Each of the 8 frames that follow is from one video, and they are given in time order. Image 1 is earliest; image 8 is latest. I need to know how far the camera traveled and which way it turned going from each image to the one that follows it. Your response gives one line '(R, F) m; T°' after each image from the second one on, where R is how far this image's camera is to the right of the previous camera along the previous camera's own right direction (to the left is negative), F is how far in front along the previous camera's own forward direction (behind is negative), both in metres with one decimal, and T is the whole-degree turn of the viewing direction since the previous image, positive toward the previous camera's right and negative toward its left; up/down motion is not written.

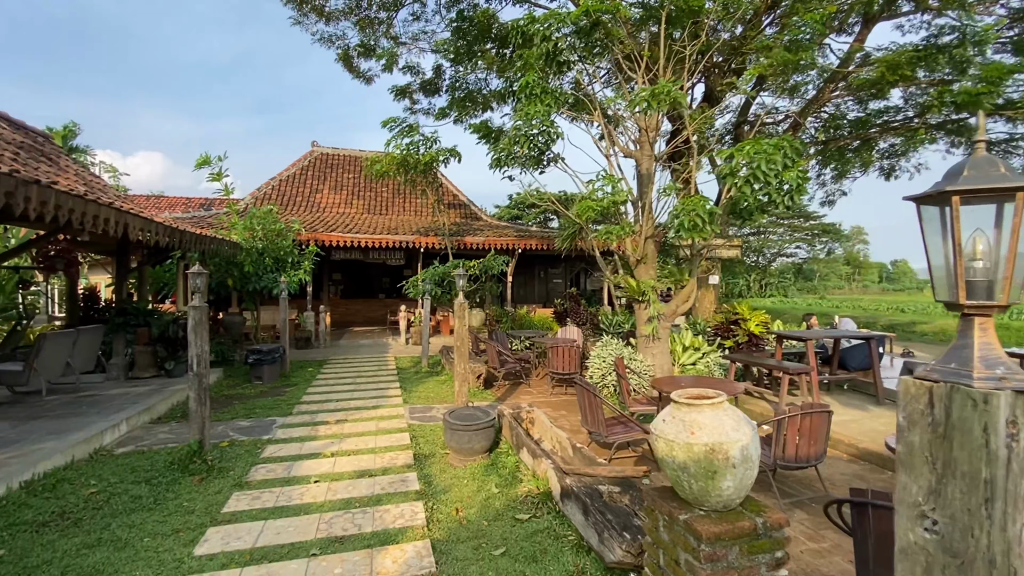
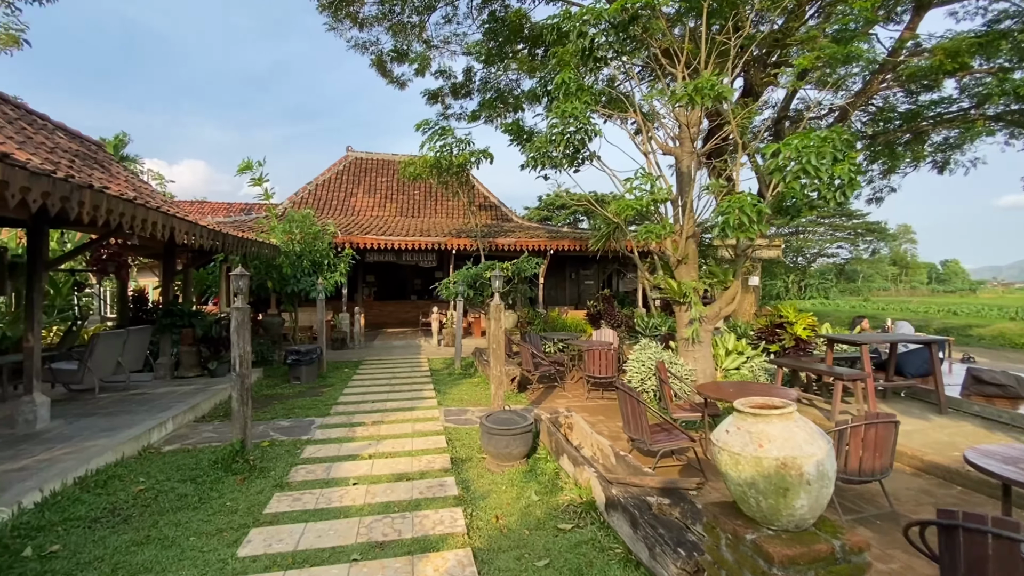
(-0.1, +0.1) m; -3°
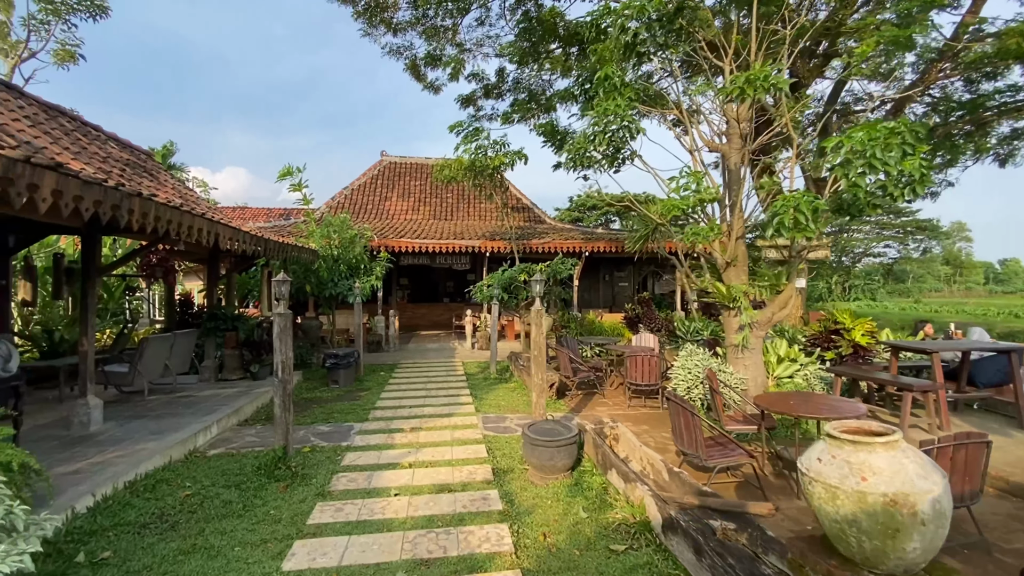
(-0.1, +0.1) m; -4°
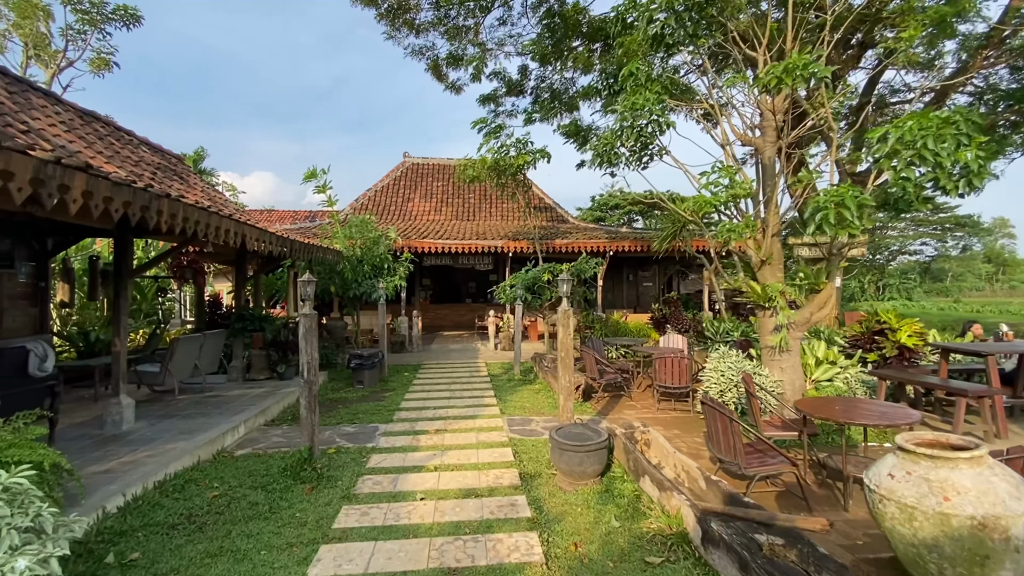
(0.0, +0.1) m; -3°
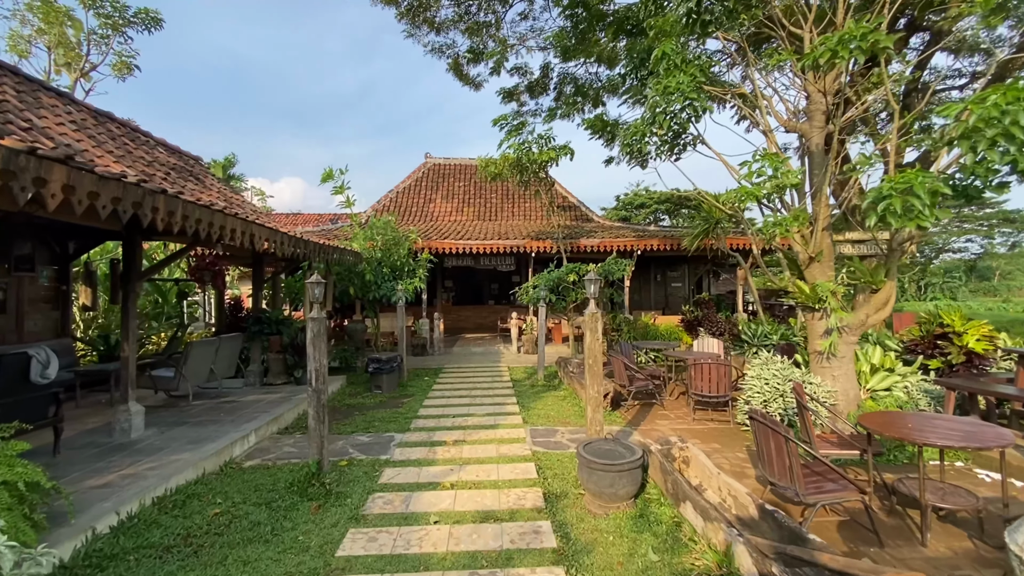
(0.0, +0.4) m; -3°
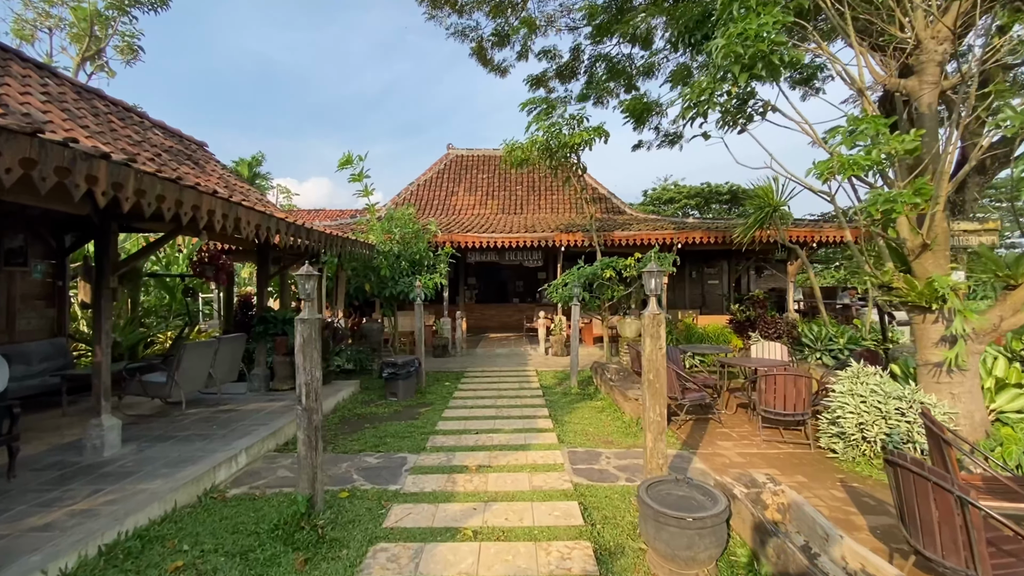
(-0.1, +0.9) m; -3°
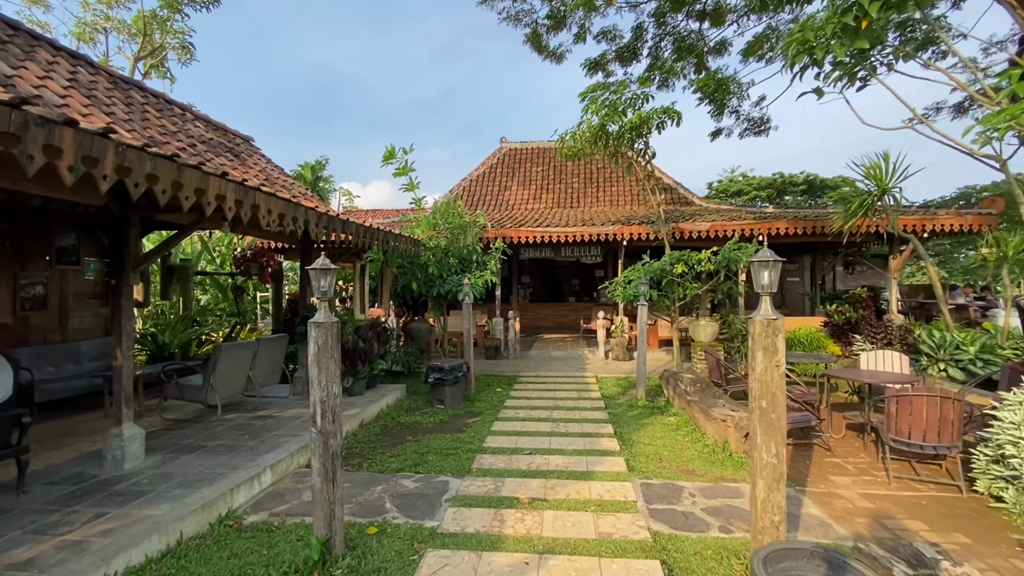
(0.0, +0.7) m; -7°
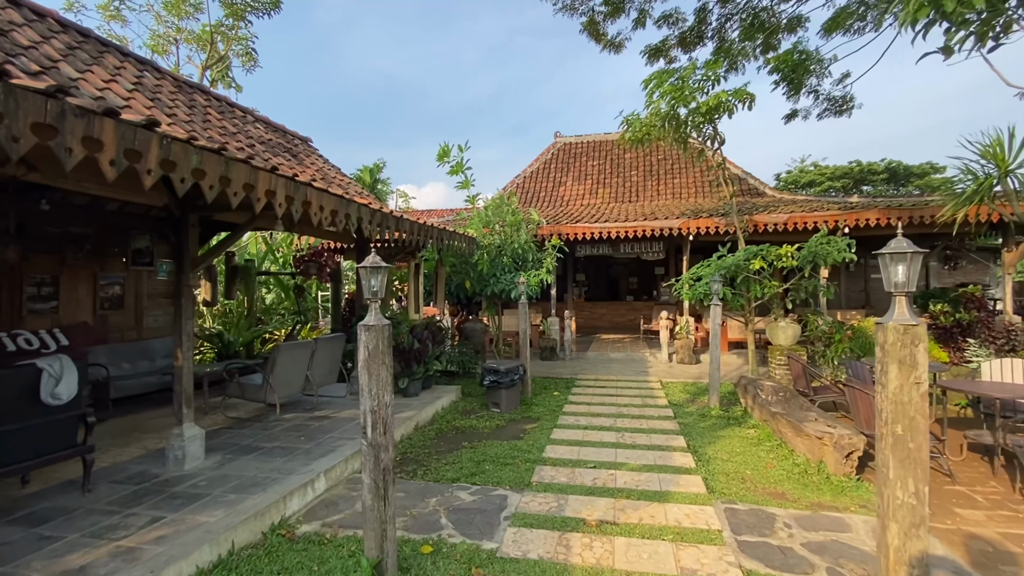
(-0.1, +0.3) m; -6°
